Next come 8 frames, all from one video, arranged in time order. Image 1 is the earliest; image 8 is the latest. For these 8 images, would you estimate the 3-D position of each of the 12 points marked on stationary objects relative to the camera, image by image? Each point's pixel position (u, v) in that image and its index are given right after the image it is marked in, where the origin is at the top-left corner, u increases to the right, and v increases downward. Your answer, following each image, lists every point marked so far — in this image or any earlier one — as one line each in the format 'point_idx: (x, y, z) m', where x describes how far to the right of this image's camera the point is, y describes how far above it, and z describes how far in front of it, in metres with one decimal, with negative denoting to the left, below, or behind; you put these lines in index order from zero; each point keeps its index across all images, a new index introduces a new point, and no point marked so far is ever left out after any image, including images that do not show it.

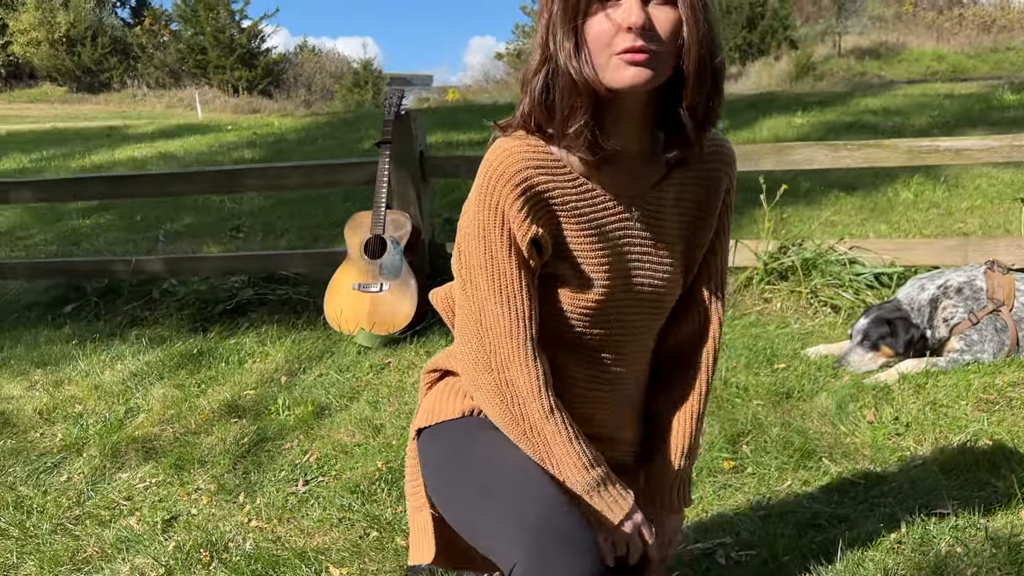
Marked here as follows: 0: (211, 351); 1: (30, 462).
0: (-1.2, -0.2, +3.5) m
1: (-1.4, -0.5, +2.6) m
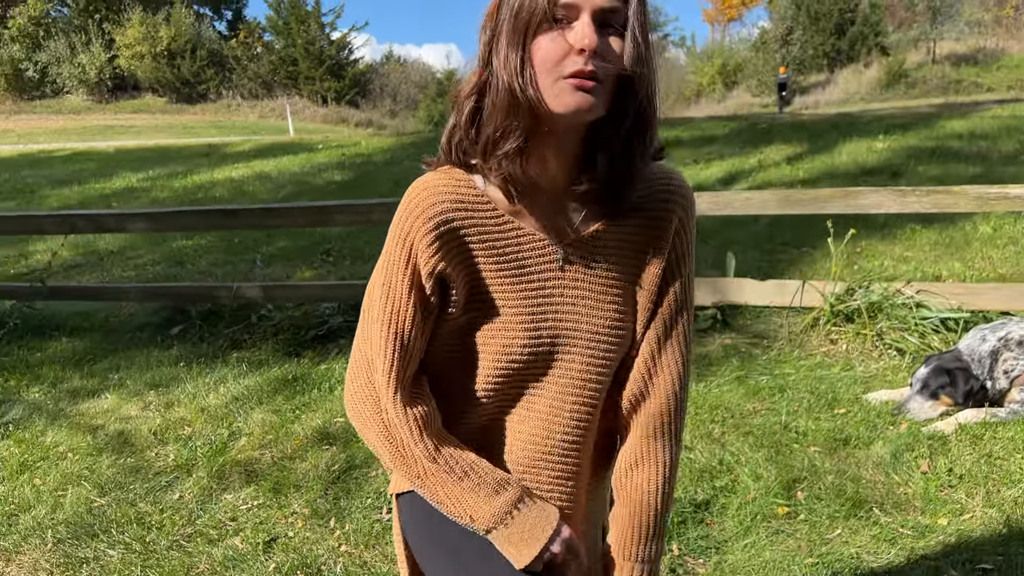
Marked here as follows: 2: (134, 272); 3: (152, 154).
0: (-0.9, -0.4, +3.7) m
1: (-1.2, -0.6, +2.9) m
2: (-2.6, +0.1, +5.9) m
3: (-4.6, +1.7, +11.1) m
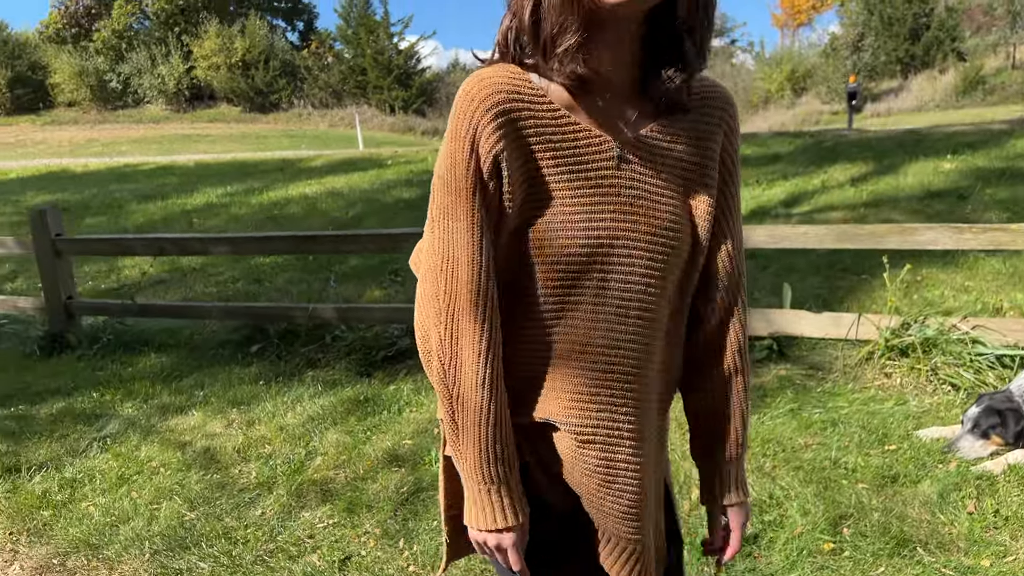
0: (-0.6, -0.5, +4.0) m
1: (-1.0, -0.7, +3.1) m
2: (-2.1, 0.0, +6.3) m
3: (-3.7, +1.6, +11.6) m
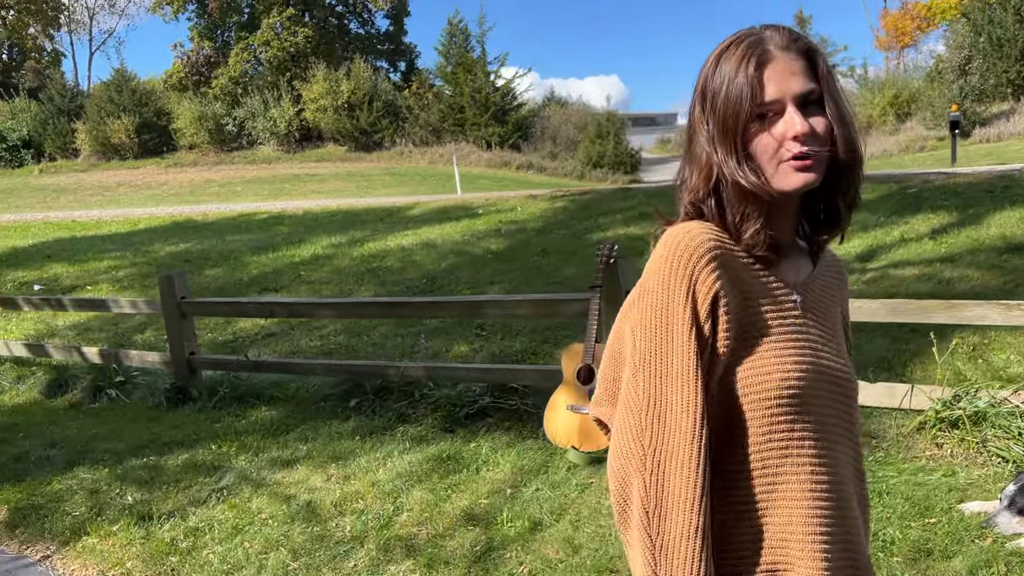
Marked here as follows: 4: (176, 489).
0: (-0.3, -0.8, +4.4) m
1: (-0.7, -1.1, +3.6) m
2: (-1.5, -0.4, +6.8) m
3: (-2.5, +1.0, +12.4) m
4: (-1.7, -1.0, +4.3) m
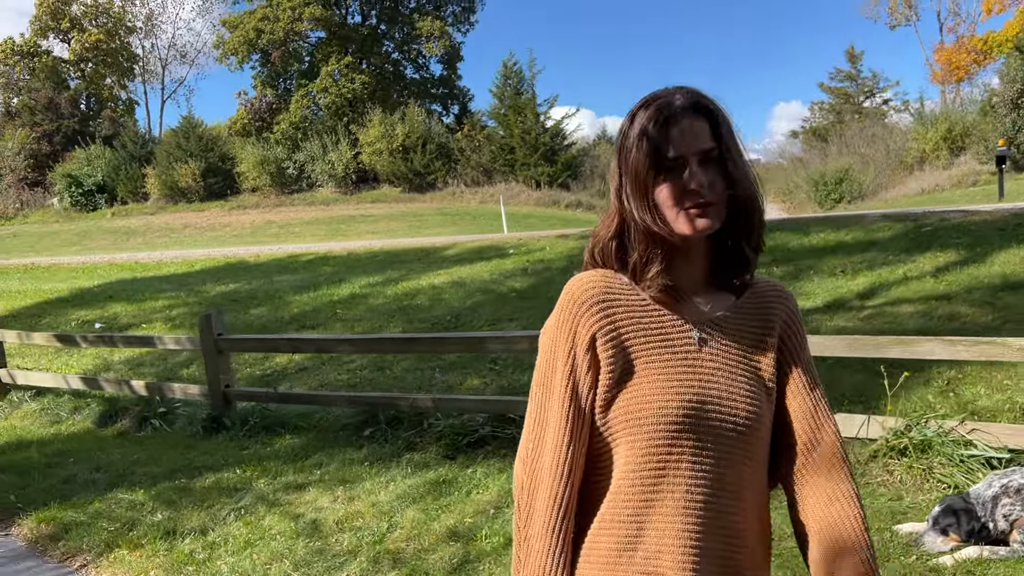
0: (-0.3, -1.0, +4.7) m
1: (-0.8, -1.2, +4.0) m
2: (-1.4, -0.7, +7.3) m
3: (-2.0, +0.4, +12.9) m
4: (-1.7, -1.2, +4.8) m
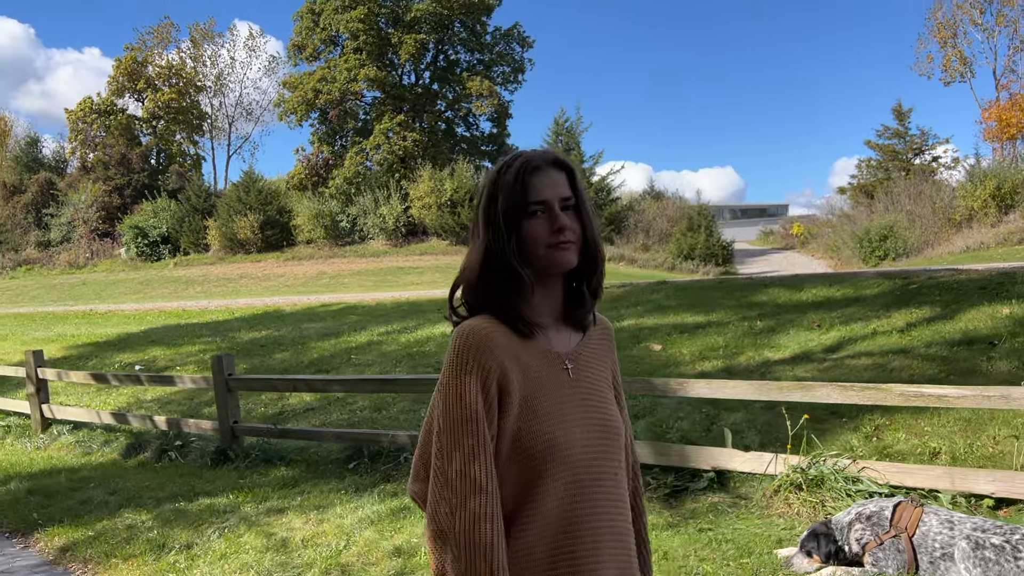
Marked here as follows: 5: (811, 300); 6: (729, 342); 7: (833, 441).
0: (-0.6, -1.3, +5.2) m
1: (-1.2, -1.5, +4.5) m
2: (-1.5, -1.2, +7.9) m
3: (-1.7, -0.3, +13.6) m
4: (-2.0, -1.5, +5.4) m
5: (+3.1, -0.1, +9.0) m
6: (+1.9, -0.5, +7.8) m
7: (+1.9, -0.9, +5.1) m
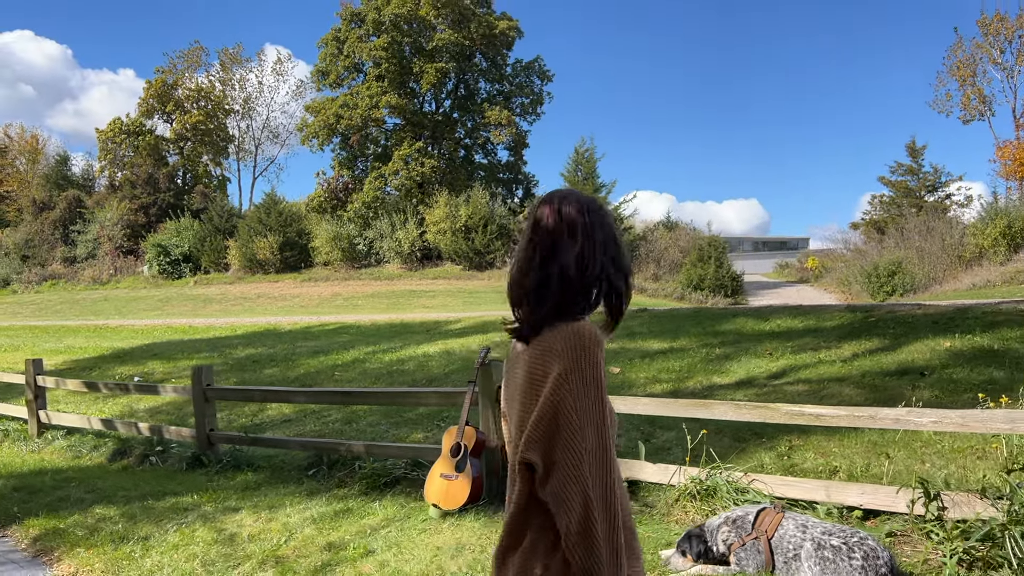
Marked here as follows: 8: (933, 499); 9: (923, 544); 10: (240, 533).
0: (-1.0, -1.4, +5.6) m
1: (-1.6, -1.5, +4.9) m
2: (-1.8, -1.3, +8.3) m
3: (-1.9, -0.7, +14.1) m
4: (-2.4, -1.6, +5.8) m
5: (+2.8, -0.5, +9.3) m
6: (+1.6, -0.7, +8.2) m
7: (+1.5, -1.1, +5.5) m
8: (+1.9, -0.9, +3.9) m
9: (+1.9, -1.2, +3.9) m
10: (-1.7, -1.5, +5.4) m
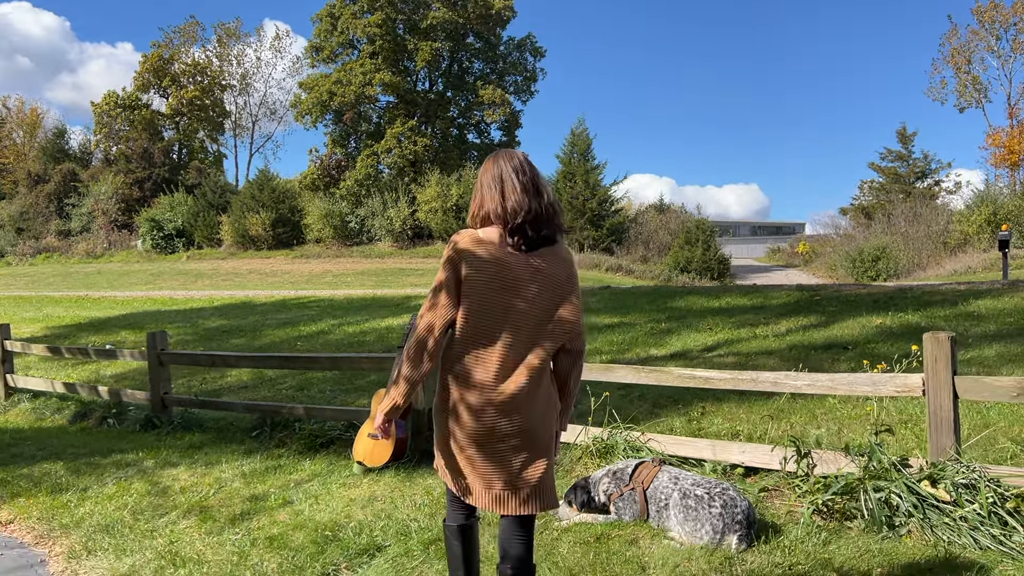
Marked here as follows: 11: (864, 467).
0: (-1.5, -1.2, +5.9) m
1: (-2.1, -1.3, +5.2) m
2: (-2.3, -1.0, +8.6) m
3: (-2.4, -0.2, +14.3) m
4: (-2.9, -1.3, +6.1) m
5: (+2.3, -0.2, +9.6) m
6: (+1.1, -0.5, +8.4) m
7: (+1.0, -0.9, +5.7) m
8: (+1.4, -0.8, +4.1) m
9: (+1.4, -1.0, +4.2) m
10: (-2.2, -1.3, +5.6) m
11: (+1.6, -0.8, +3.9) m
